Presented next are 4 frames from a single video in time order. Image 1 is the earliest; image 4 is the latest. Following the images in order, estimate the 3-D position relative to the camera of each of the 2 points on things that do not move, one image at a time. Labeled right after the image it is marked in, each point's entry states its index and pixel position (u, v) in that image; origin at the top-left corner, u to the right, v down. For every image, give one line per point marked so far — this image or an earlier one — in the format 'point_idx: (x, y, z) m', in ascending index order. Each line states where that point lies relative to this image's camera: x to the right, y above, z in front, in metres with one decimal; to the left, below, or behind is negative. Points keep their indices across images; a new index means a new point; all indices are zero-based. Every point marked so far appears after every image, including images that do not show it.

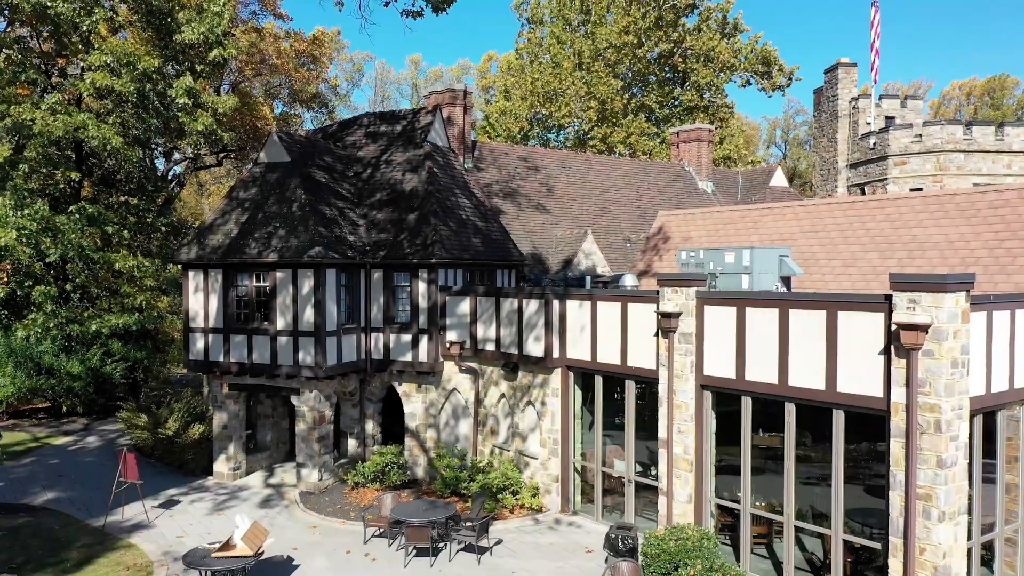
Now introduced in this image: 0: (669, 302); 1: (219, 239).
0: (+1.8, -0.1, +10.4) m
1: (-4.5, +0.8, +14.2) m
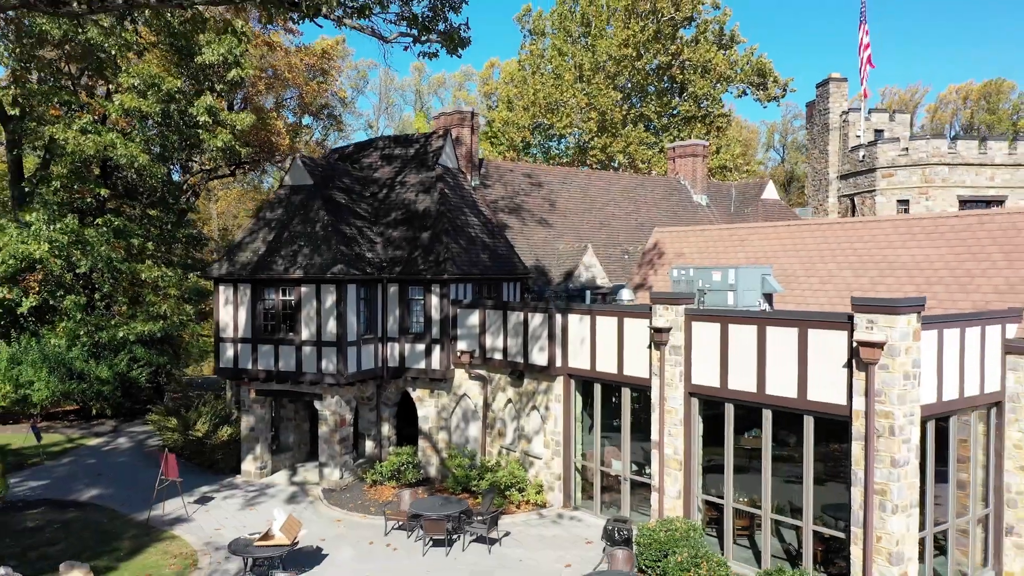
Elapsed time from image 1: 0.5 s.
0: (+1.9, -0.3, +11.6) m
1: (-4.4, +0.5, +15.4) m
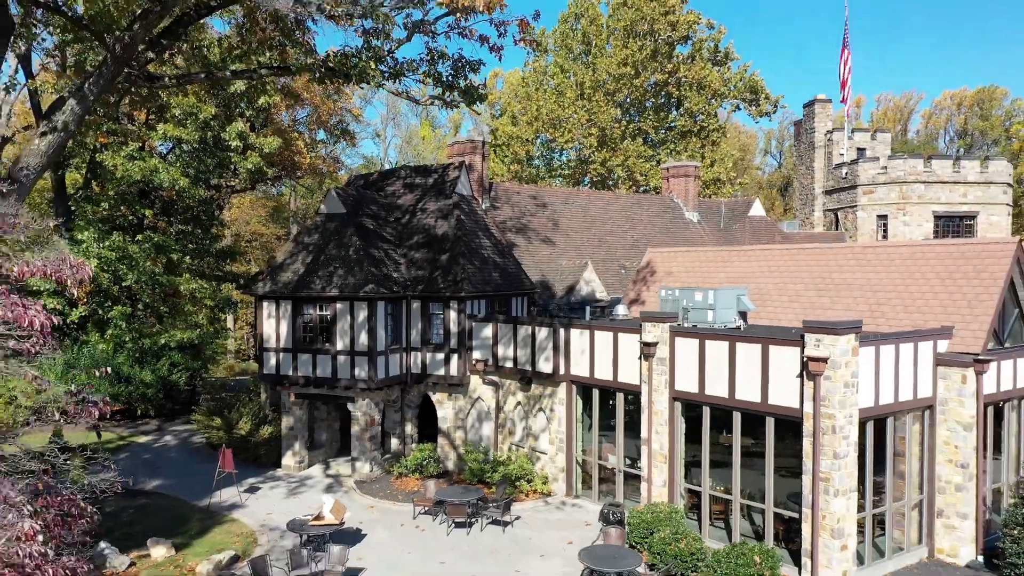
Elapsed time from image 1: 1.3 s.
0: (+2.1, -0.6, +13.6) m
1: (-4.3, +0.2, +17.5) m
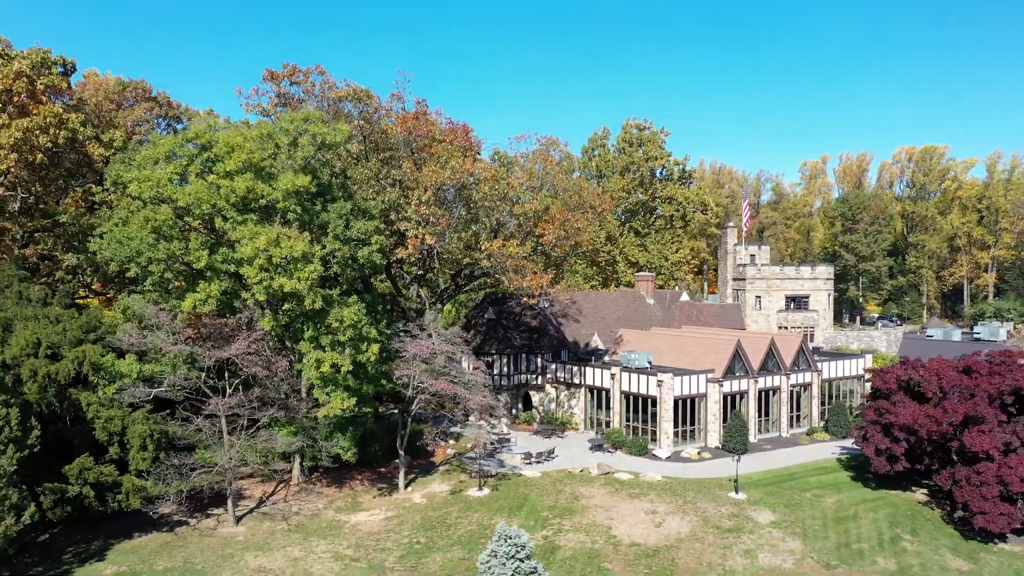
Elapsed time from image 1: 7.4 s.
0: (+4.3, -3.5, +39.1) m
1: (-1.9, -2.6, +43.1) m
